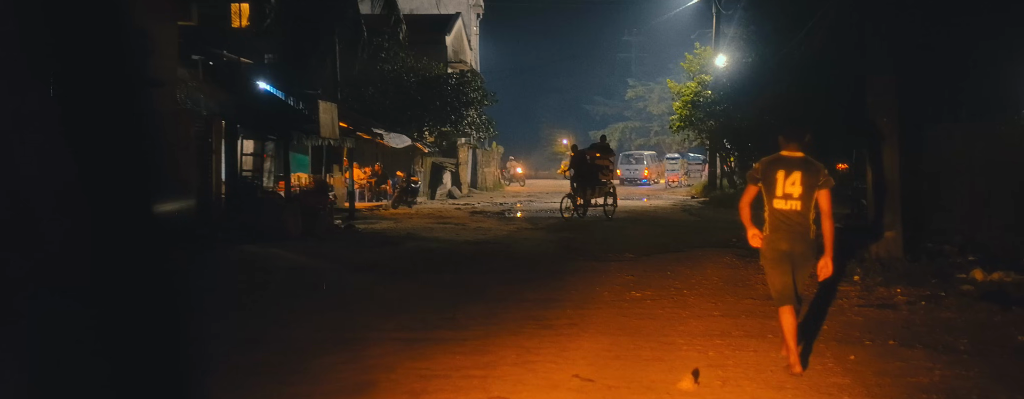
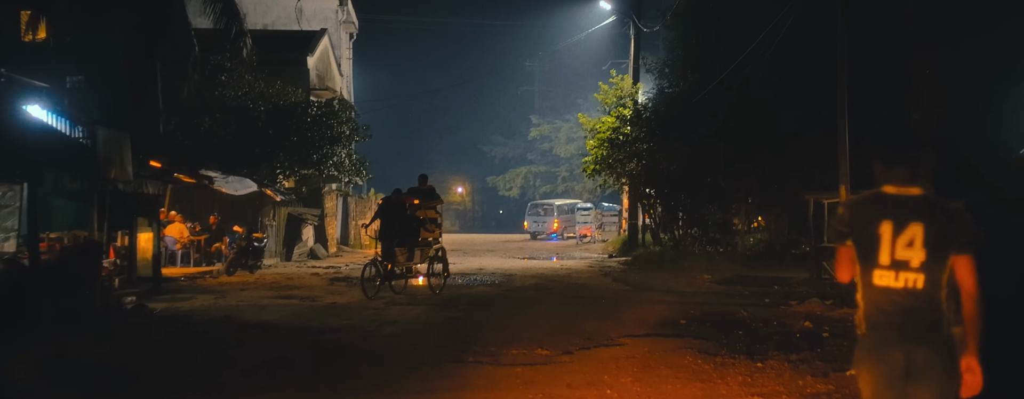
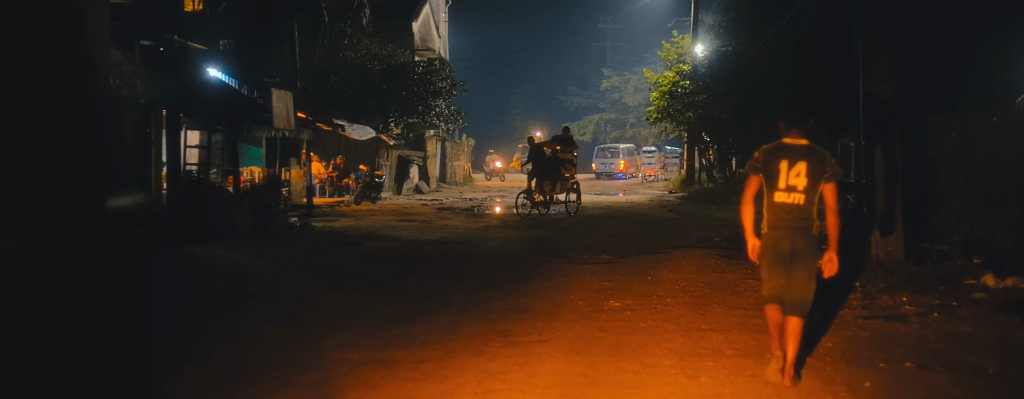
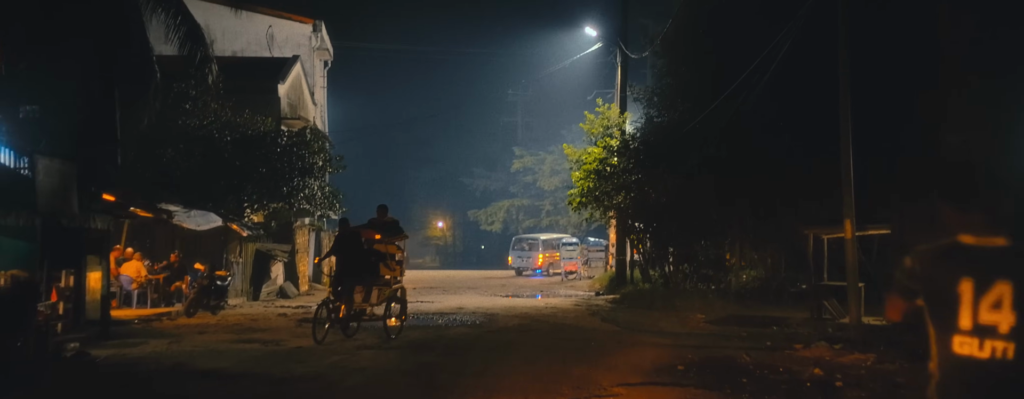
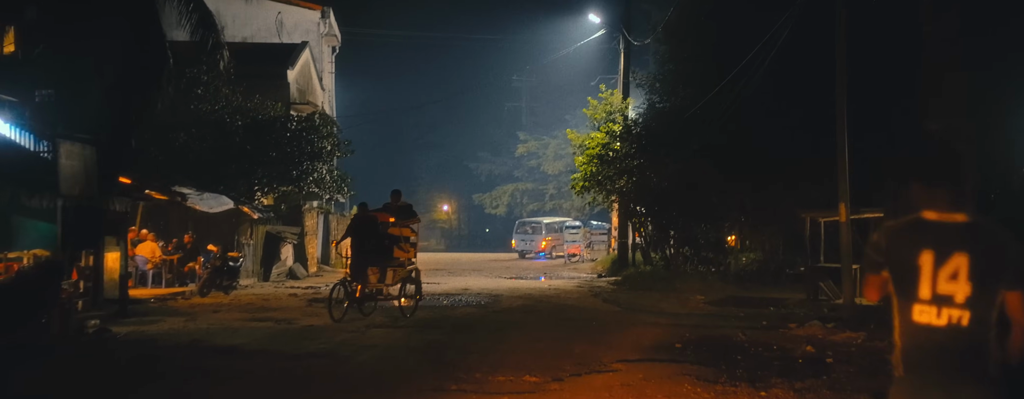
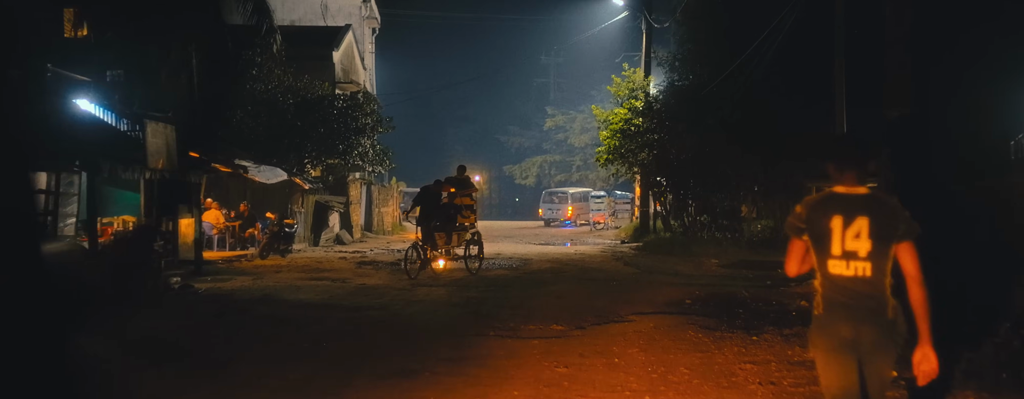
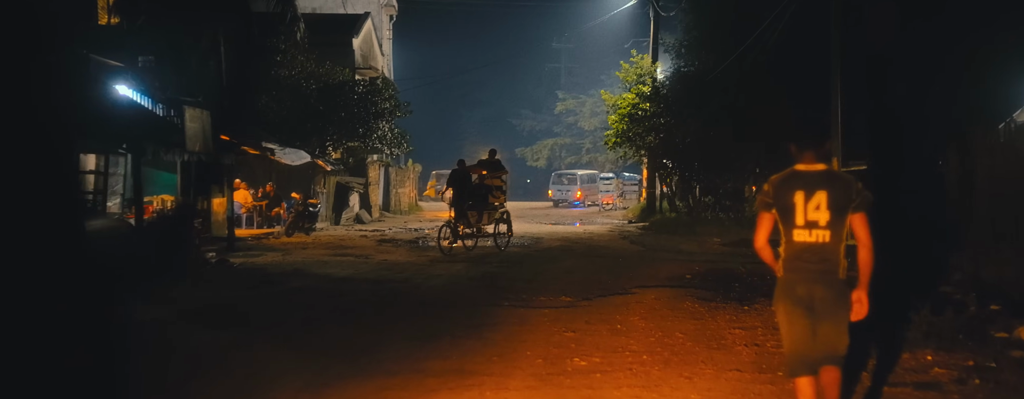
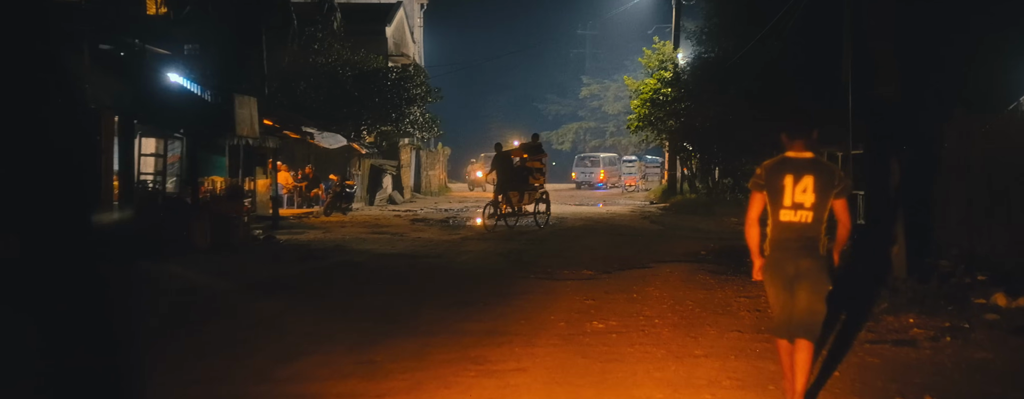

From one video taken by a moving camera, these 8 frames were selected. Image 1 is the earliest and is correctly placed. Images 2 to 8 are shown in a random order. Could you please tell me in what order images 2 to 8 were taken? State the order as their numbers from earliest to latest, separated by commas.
3, 8, 7, 6, 2, 5, 4
